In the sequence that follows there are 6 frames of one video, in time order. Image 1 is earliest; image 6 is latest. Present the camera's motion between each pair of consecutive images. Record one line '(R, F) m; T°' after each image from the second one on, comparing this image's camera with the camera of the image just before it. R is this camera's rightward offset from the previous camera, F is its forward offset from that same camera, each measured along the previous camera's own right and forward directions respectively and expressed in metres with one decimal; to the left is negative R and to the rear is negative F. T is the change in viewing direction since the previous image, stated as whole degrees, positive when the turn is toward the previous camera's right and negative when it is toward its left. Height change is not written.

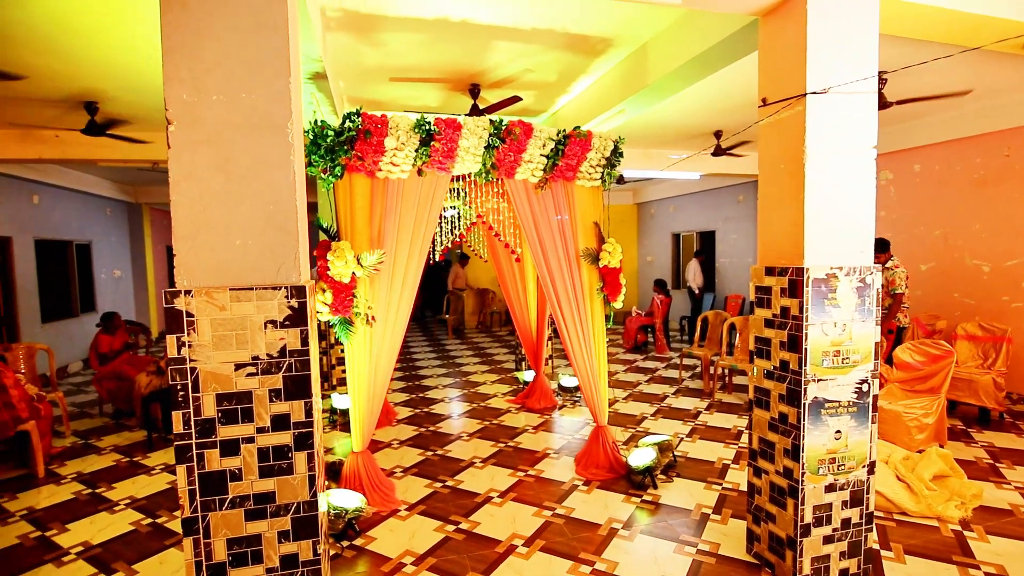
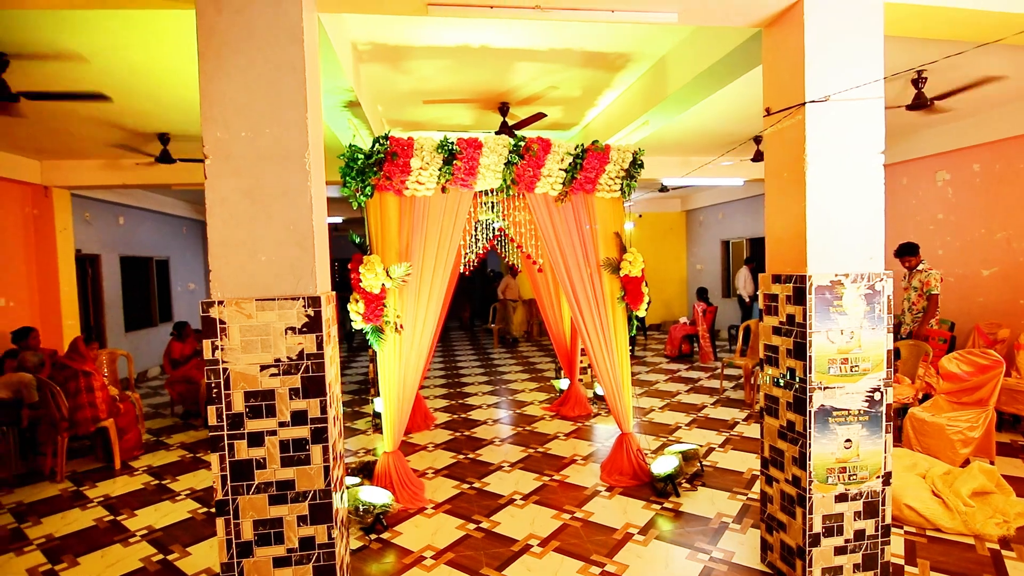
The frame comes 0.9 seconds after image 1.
(+0.2, -0.1) m; -6°
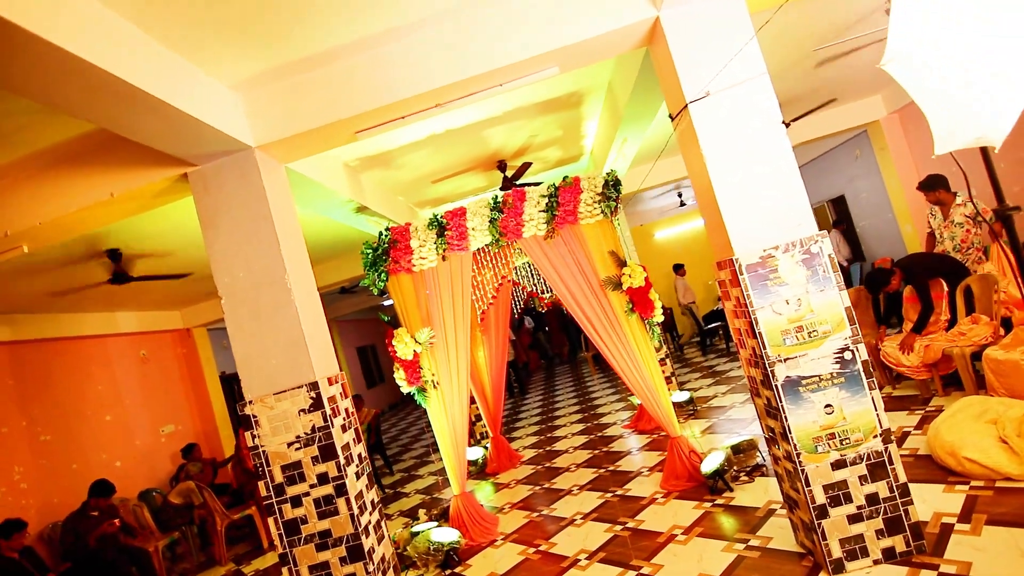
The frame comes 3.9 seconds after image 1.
(+0.8, -0.3) m; -12°
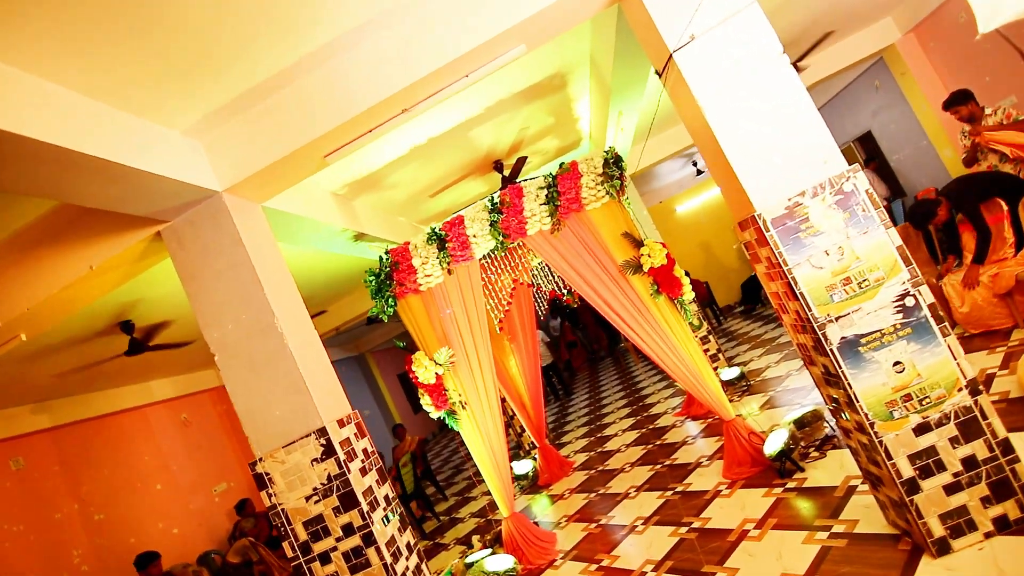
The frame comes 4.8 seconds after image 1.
(+0.1, +0.2) m; -4°
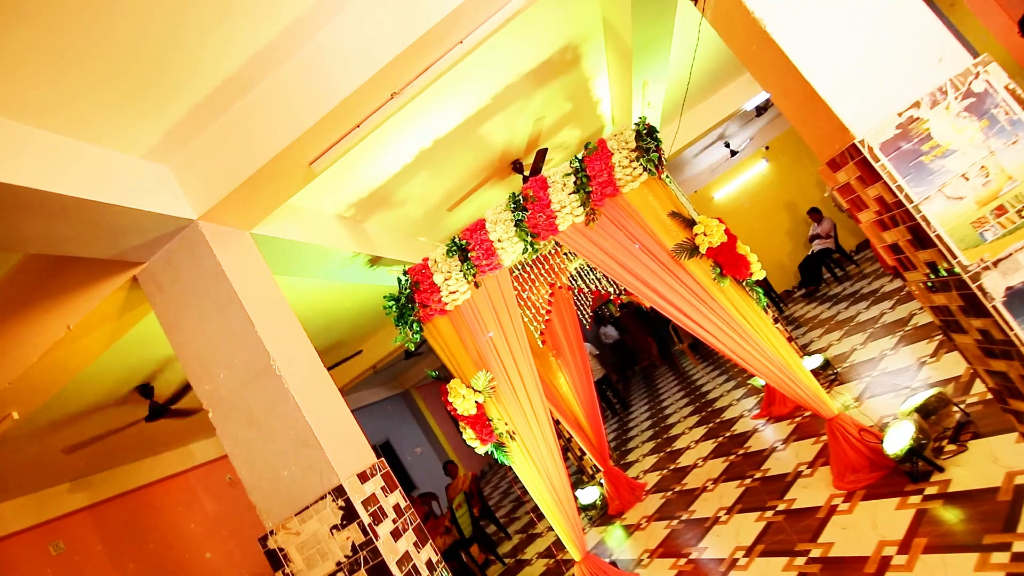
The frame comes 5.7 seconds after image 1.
(0.0, +0.4) m; -4°
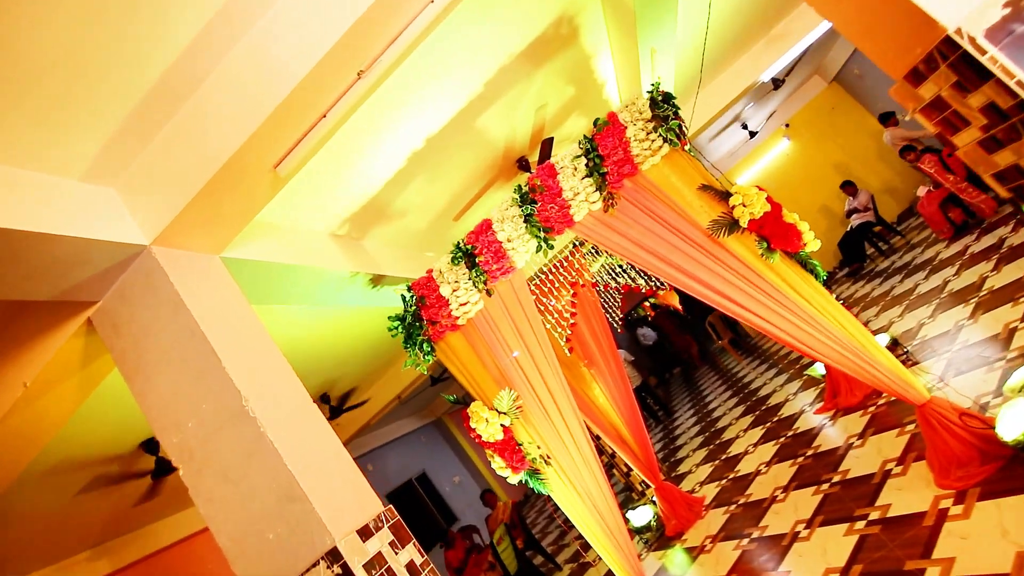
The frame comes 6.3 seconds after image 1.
(0.0, +0.4) m; -3°
